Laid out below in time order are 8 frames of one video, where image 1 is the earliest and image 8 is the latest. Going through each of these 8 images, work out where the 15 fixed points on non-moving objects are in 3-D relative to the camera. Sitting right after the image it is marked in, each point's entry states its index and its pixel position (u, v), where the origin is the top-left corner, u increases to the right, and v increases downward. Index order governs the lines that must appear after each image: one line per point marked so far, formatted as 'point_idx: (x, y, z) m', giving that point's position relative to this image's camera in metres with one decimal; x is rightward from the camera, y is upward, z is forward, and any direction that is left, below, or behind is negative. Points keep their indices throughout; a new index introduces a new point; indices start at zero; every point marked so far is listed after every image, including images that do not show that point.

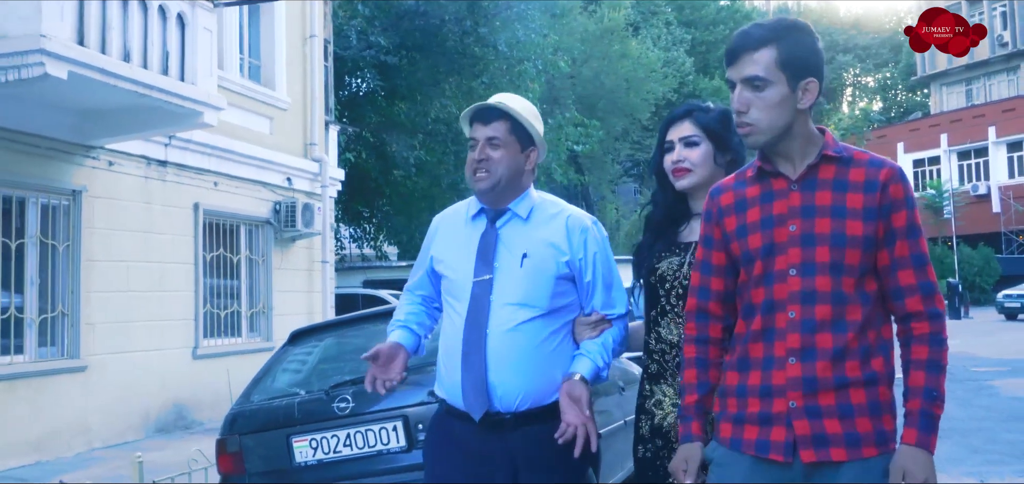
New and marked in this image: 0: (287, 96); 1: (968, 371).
0: (-2.8, +1.8, +12.4) m
1: (+5.7, -1.6, +12.4) m
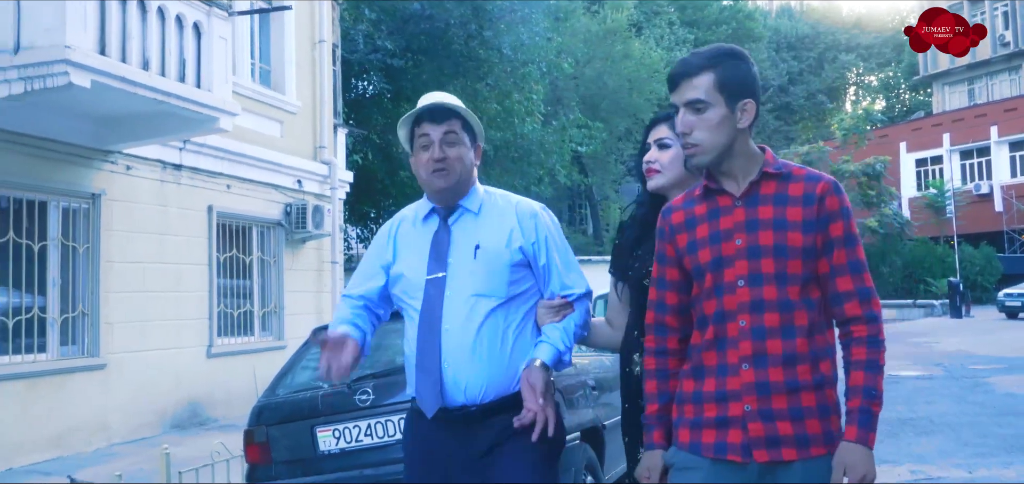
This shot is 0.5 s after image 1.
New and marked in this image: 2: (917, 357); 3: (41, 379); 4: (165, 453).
0: (-2.8, +1.8, +12.7) m
1: (+5.8, -1.6, +12.6) m
2: (+5.9, -1.7, +14.4) m
3: (-3.9, -1.1, +8.3) m
4: (-2.0, -1.2, +5.6) m
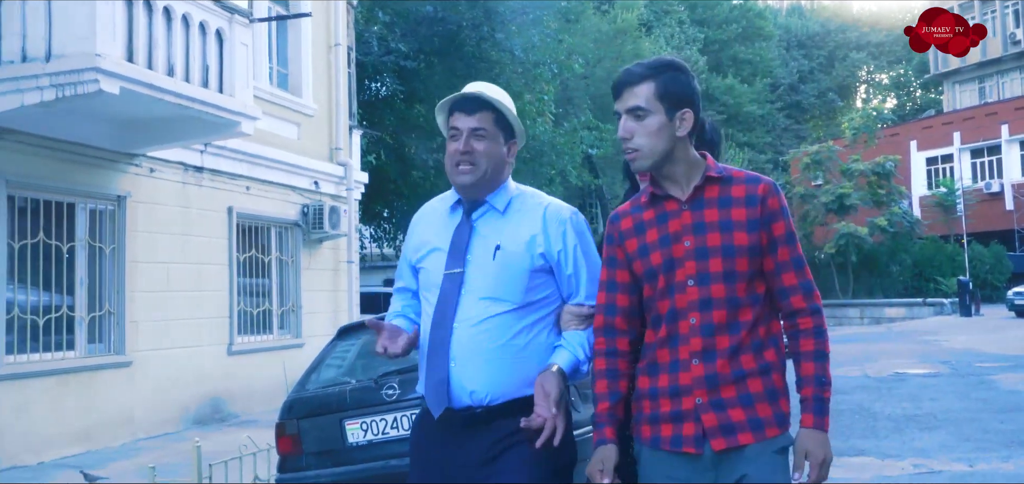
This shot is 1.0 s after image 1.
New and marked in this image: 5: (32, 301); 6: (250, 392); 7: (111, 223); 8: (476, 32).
0: (-2.6, +1.8, +13.0) m
1: (+5.9, -1.6, +12.8) m
2: (+6.1, -1.7, +14.6) m
3: (-3.8, -1.2, +8.5) m
4: (-1.9, -1.2, +5.8) m
5: (-4.0, -0.5, +8.3) m
6: (-3.0, -1.7, +11.3) m
7: (-3.7, +0.2, +9.2) m
8: (-0.7, +3.9, +18.1) m
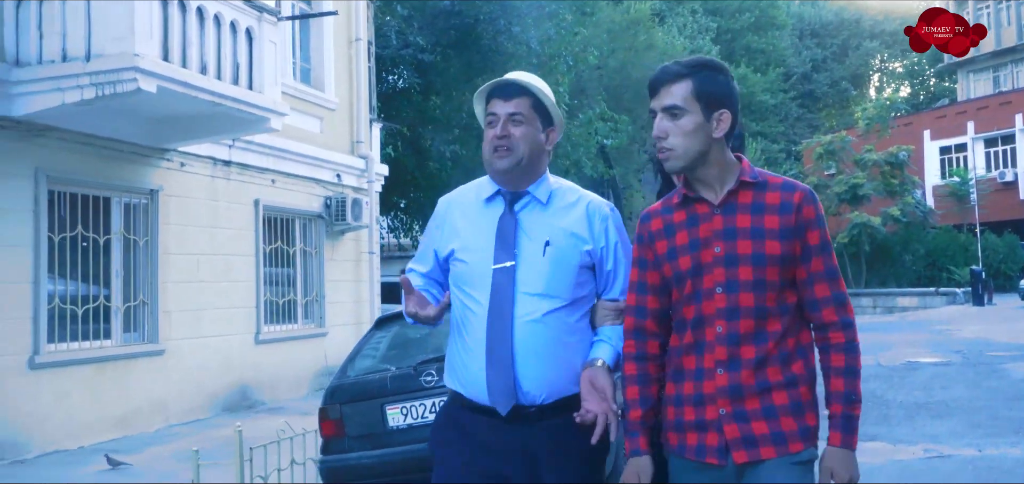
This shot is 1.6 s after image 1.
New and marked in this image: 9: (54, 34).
0: (-2.4, +1.9, +13.2) m
1: (+6.2, -1.5, +13.0) m
2: (+6.4, -1.5, +14.8) m
3: (-3.6, -1.1, +8.8) m
4: (-1.7, -1.2, +6.1) m
5: (-3.8, -0.4, +8.6) m
6: (-2.8, -1.6, +11.6) m
7: (-3.5, +0.3, +9.5) m
8: (-0.4, +4.0, +18.4) m
9: (-3.7, +1.7, +7.9) m
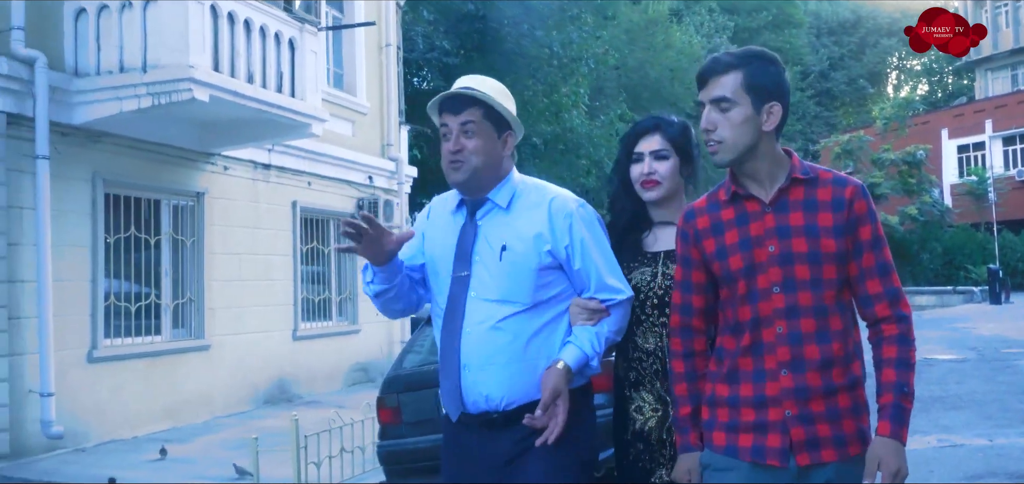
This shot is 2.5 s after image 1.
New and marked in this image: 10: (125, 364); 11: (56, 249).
0: (-2.0, +2.0, +13.7) m
1: (+6.5, -1.5, +13.3) m
2: (+6.8, -1.5, +15.1) m
3: (-3.3, -1.1, +9.3) m
4: (-1.5, -1.2, +6.6) m
5: (-3.6, -0.4, +9.1) m
6: (-2.4, -1.6, +12.0) m
7: (-3.2, +0.3, +10.0) m
8: (+0.1, +4.1, +18.8) m
9: (-3.4, +1.7, +8.3) m
10: (-3.5, -1.1, +8.9) m
11: (-3.8, -0.1, +8.2) m
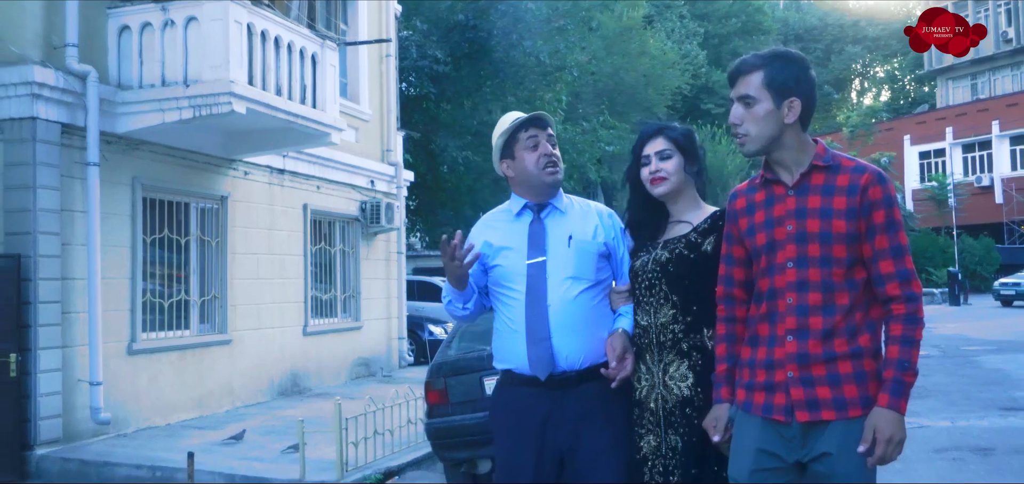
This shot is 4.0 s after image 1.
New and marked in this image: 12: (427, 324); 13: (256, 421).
0: (-2.1, +1.9, +14.4) m
1: (+6.5, -1.5, +14.3) m
2: (+6.6, -1.6, +16.1) m
3: (-3.3, -1.1, +10.0) m
4: (-1.3, -1.2, +7.3) m
5: (-3.5, -0.5, +9.7) m
6: (-2.5, -1.6, +12.7) m
7: (-3.2, +0.2, +10.6) m
8: (-0.1, +4.0, +19.5) m
9: (-3.3, +1.7, +9.0) m
10: (-3.4, -1.1, +9.5) m
11: (-3.7, -0.1, +8.8) m
12: (-1.5, -1.4, +17.1) m
13: (-2.6, -1.8, +9.9) m
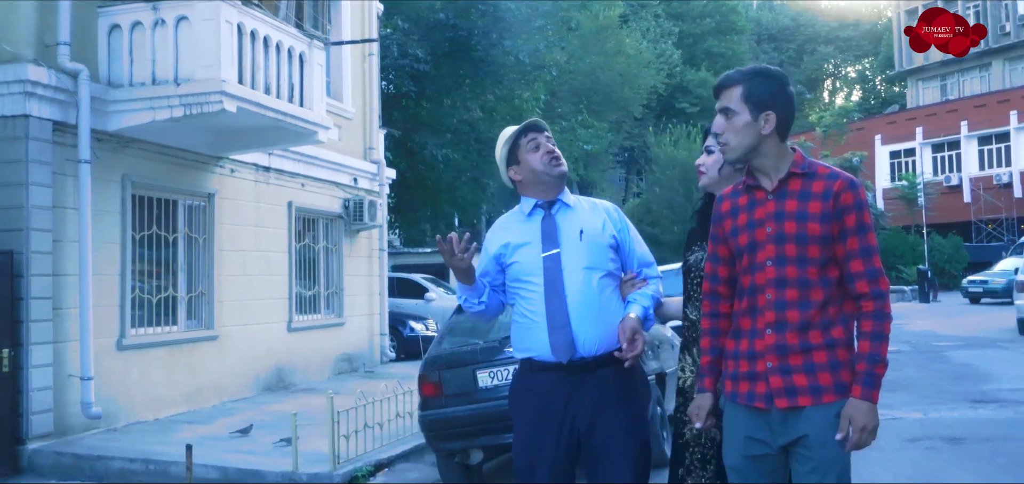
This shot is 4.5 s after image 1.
0: (-2.3, +2.0, +14.5) m
1: (+6.2, -1.5, +14.7) m
2: (+6.3, -1.6, +16.5) m
3: (-3.4, -1.1, +10.1) m
4: (-1.4, -1.2, +7.5) m
5: (-3.6, -0.4, +9.8) m
6: (-2.7, -1.6, +12.9) m
7: (-3.4, +0.3, +10.7) m
8: (-0.5, +4.1, +19.7) m
9: (-3.4, +1.7, +9.1) m
10: (-3.5, -1.1, +9.6) m
11: (-3.8, 0.0, +8.9) m
12: (-1.8, -1.4, +17.2) m
13: (-2.7, -1.8, +10.1) m
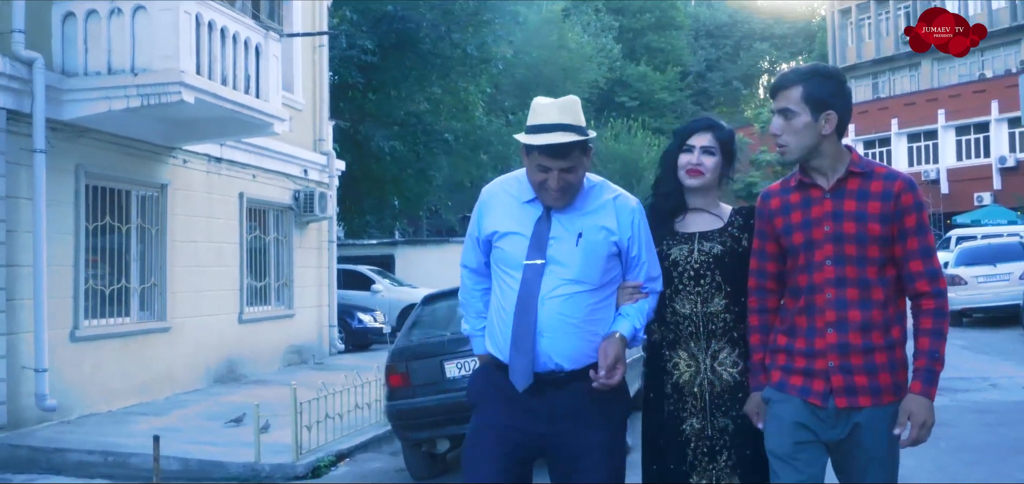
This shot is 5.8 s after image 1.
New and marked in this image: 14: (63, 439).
0: (-3.1, +2.1, +14.5) m
1: (+5.4, -1.4, +15.2) m
2: (+5.4, -1.5, +17.0) m
3: (-3.9, -1.0, +10.0) m
4: (-1.7, -1.1, +7.5) m
5: (-4.1, -0.3, +9.8) m
6: (-3.3, -1.5, +12.8) m
7: (-3.9, +0.4, +10.7) m
8: (-1.6, +4.2, +19.8) m
9: (-3.8, +1.8, +9.0) m
10: (-4.0, -1.0, +9.6) m
11: (-4.1, 0.0, +8.8) m
12: (-2.7, -1.2, +17.2) m
13: (-3.2, -1.7, +10.1) m
14: (-3.7, -1.6, +8.2) m
